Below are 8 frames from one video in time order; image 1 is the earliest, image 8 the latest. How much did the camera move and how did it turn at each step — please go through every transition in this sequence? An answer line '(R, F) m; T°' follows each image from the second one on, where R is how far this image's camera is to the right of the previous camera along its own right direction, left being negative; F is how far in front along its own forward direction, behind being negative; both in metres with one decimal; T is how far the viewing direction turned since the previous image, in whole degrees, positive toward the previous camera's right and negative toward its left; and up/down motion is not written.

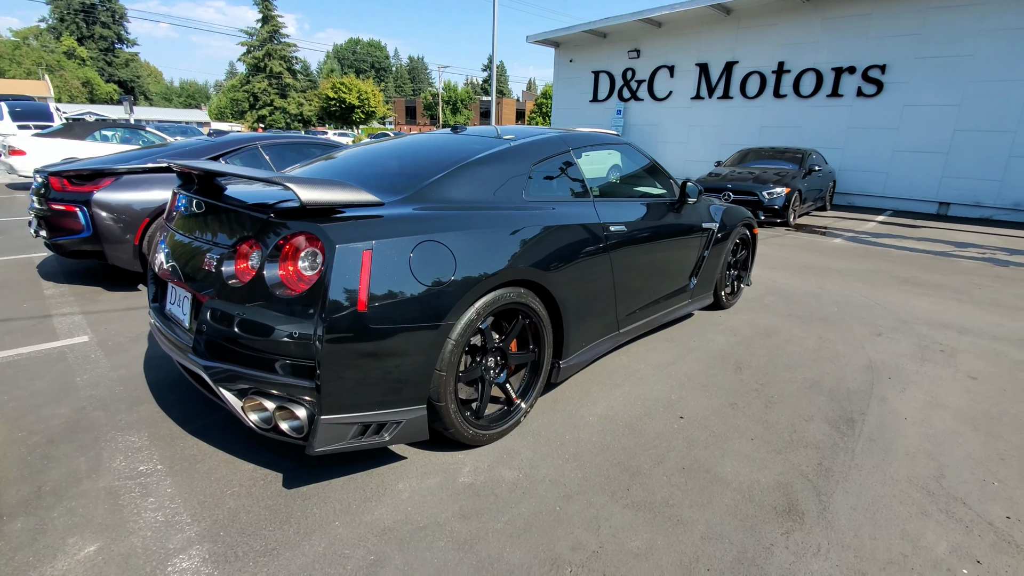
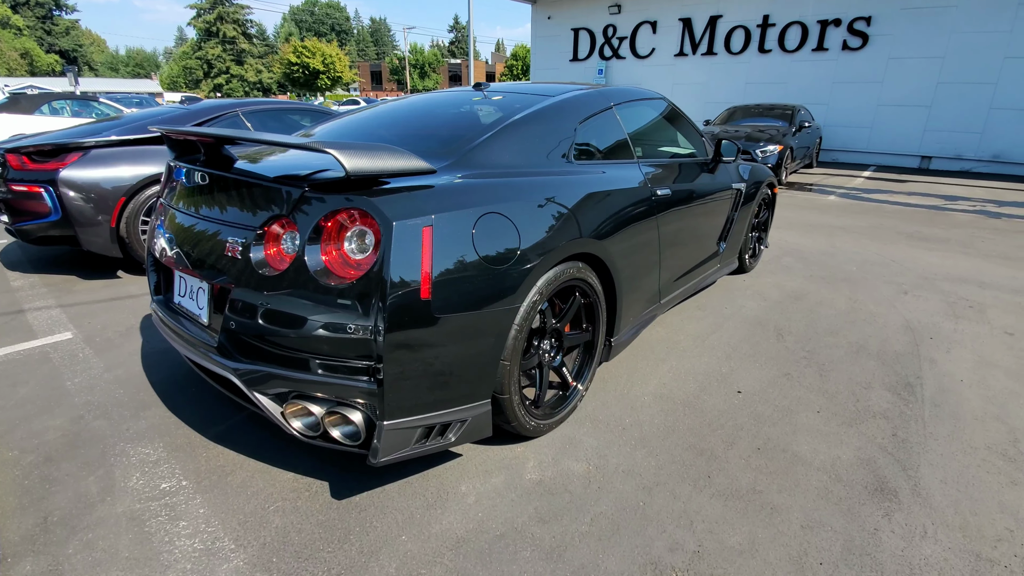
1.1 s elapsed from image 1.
(-0.4, +0.3) m; +3°
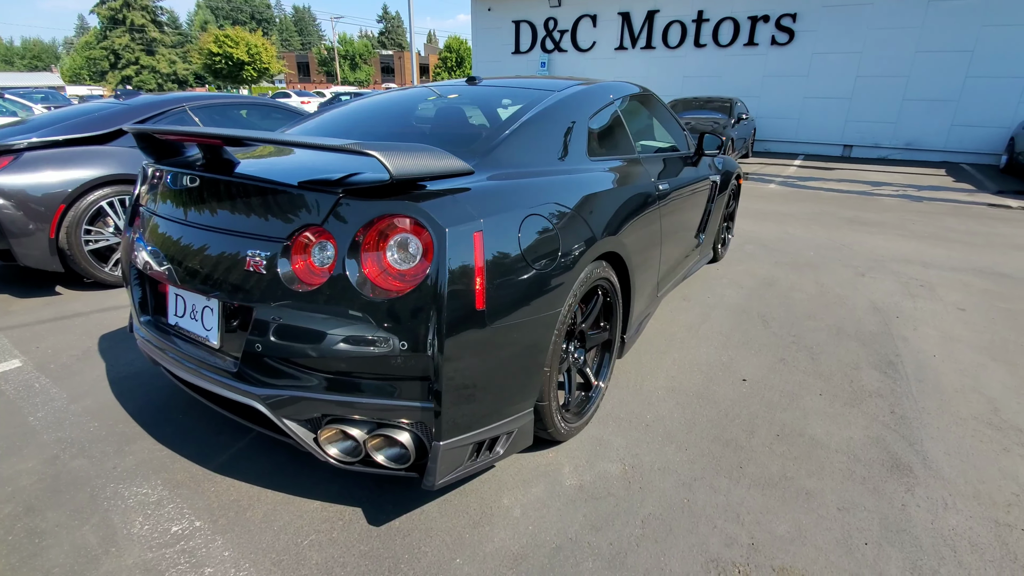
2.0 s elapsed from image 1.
(-0.4, +0.1) m; +6°
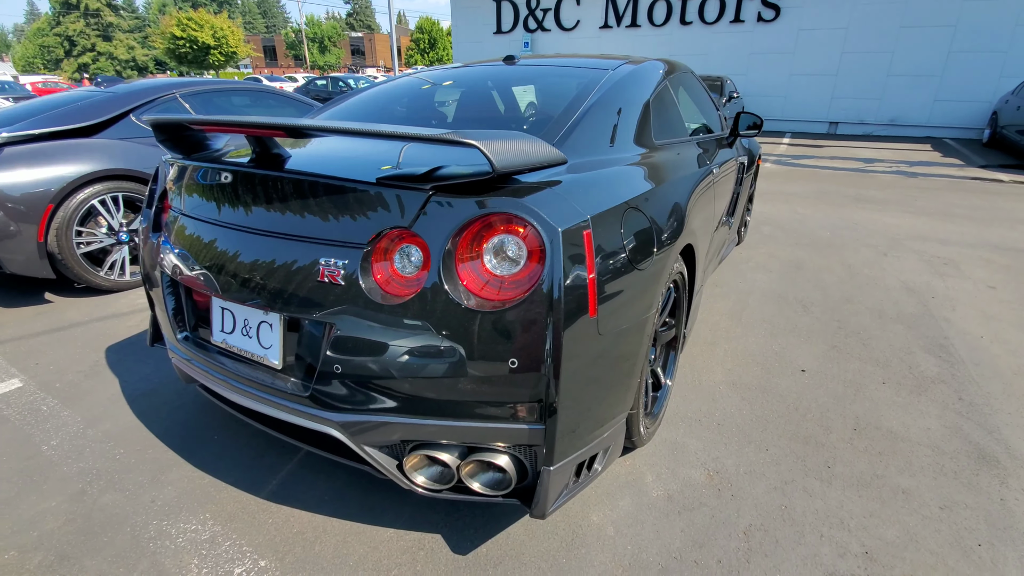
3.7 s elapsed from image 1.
(-0.4, +0.2) m; +2°
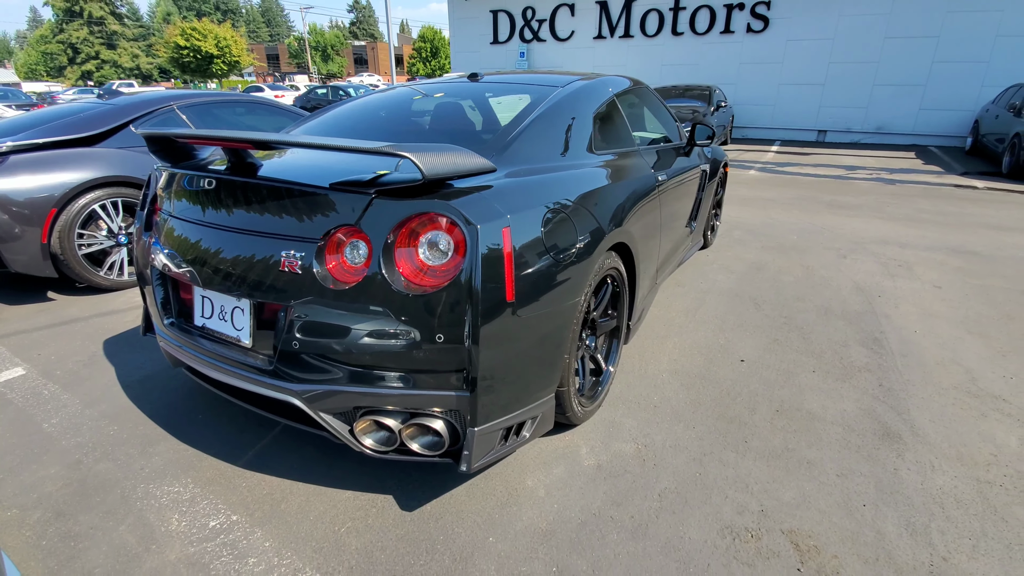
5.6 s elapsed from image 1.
(+0.2, -0.3) m; 0°
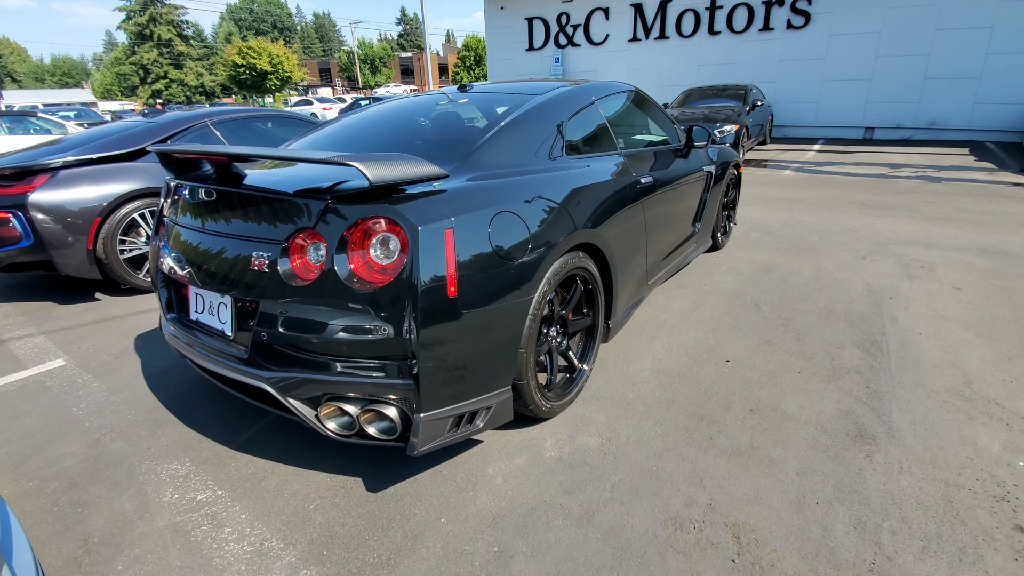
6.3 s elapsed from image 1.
(+0.4, -0.1) m; -5°
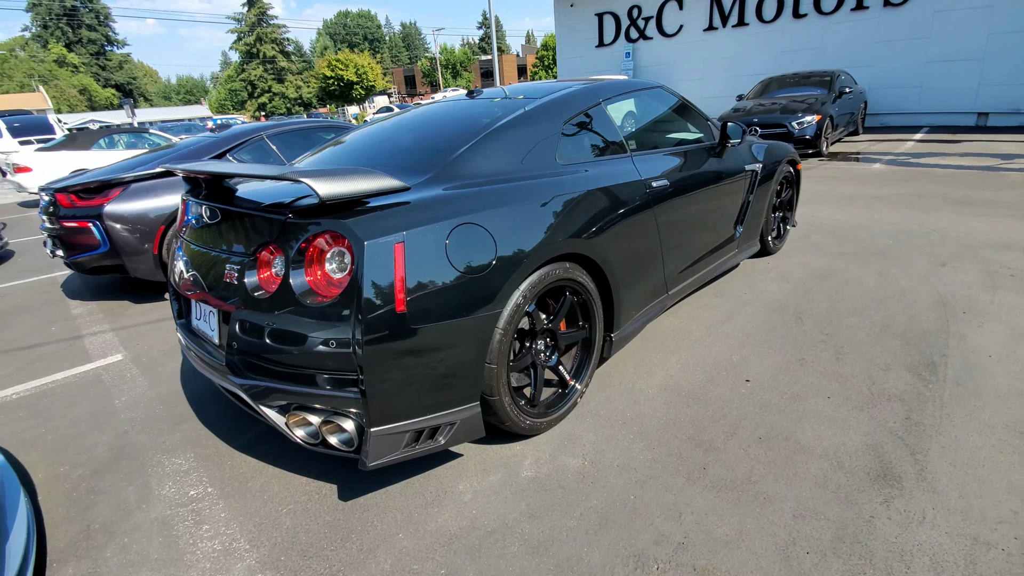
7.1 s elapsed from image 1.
(+0.4, +0.1) m; -9°
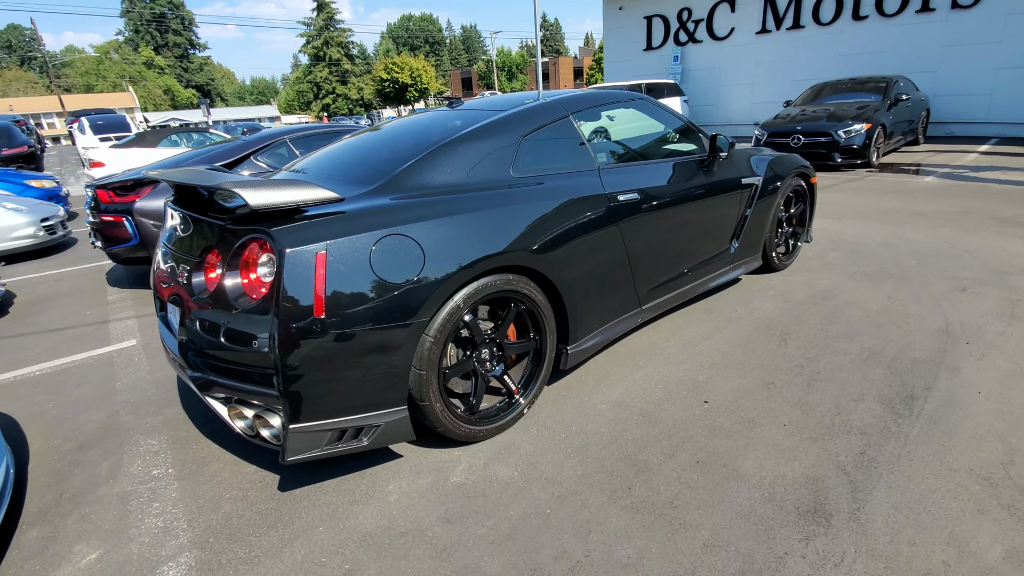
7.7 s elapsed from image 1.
(+0.5, 0.0) m; -6°
